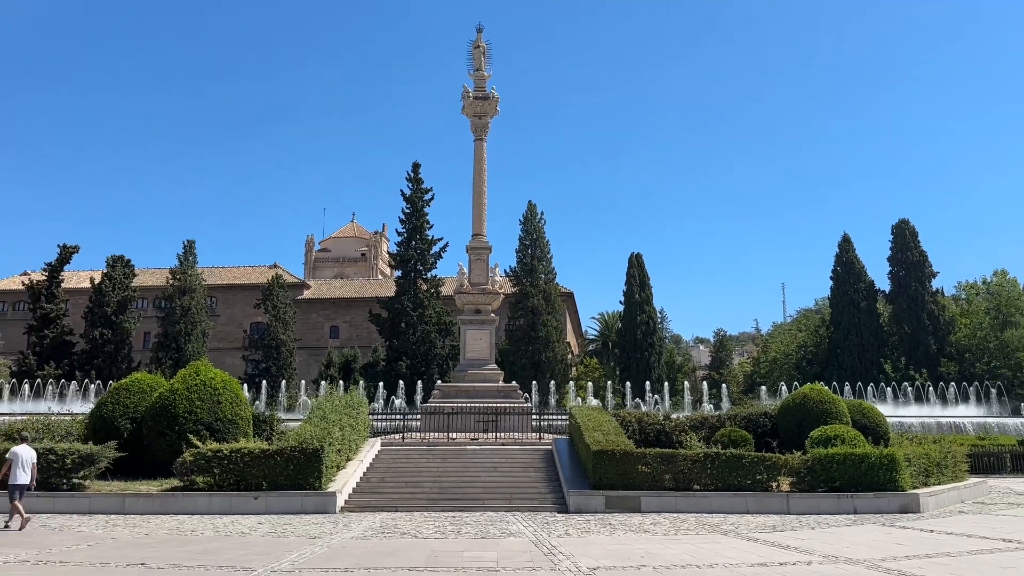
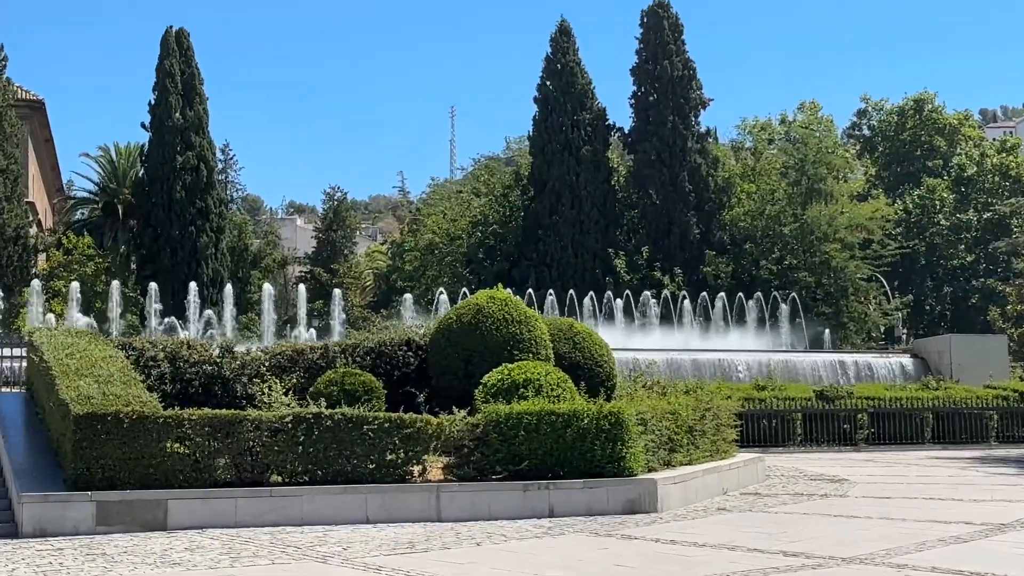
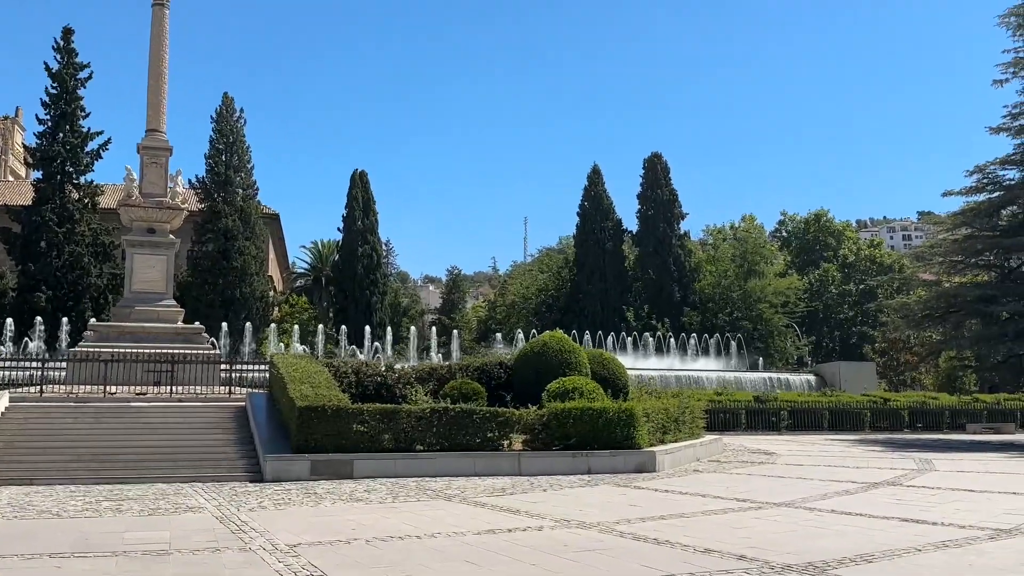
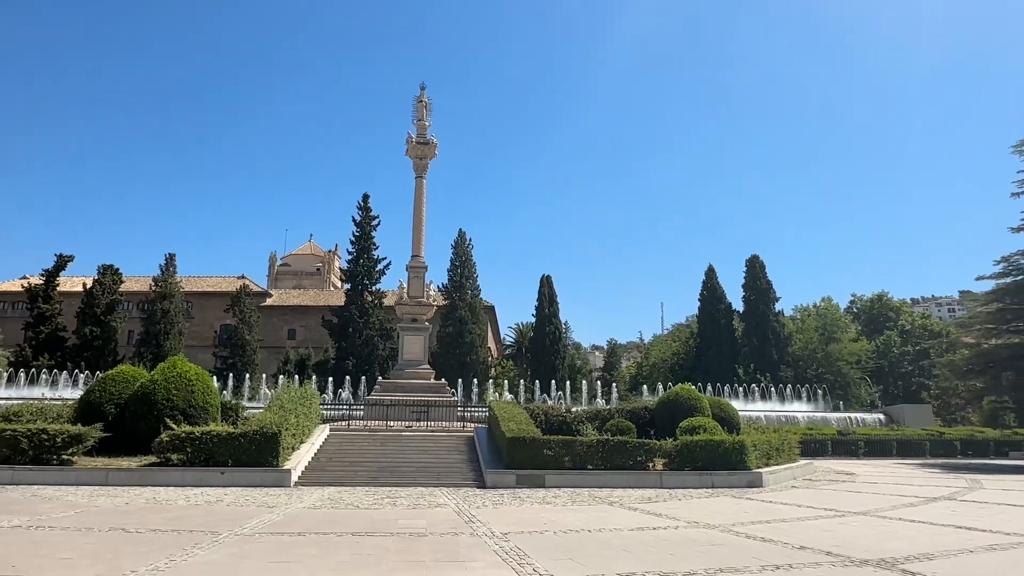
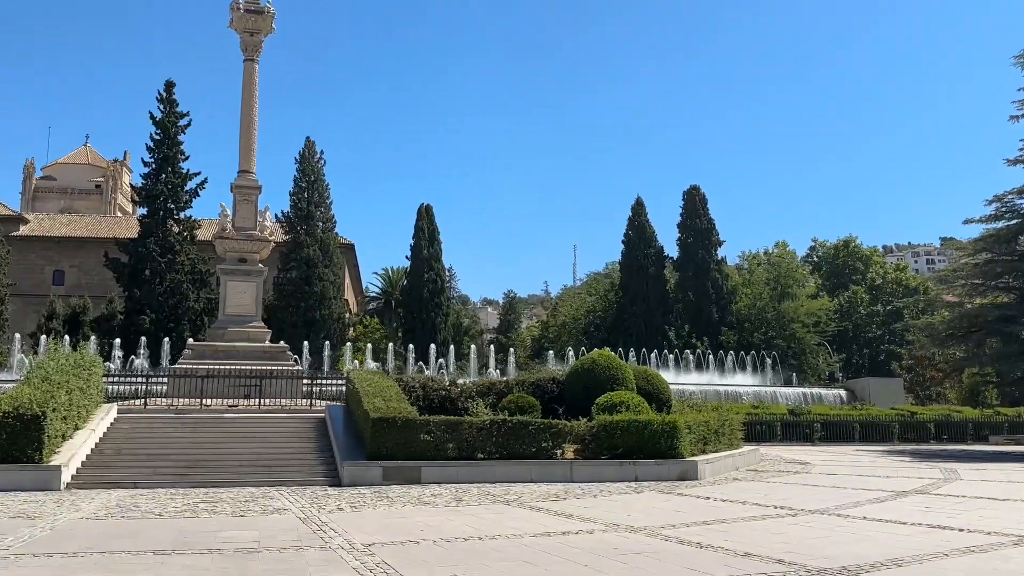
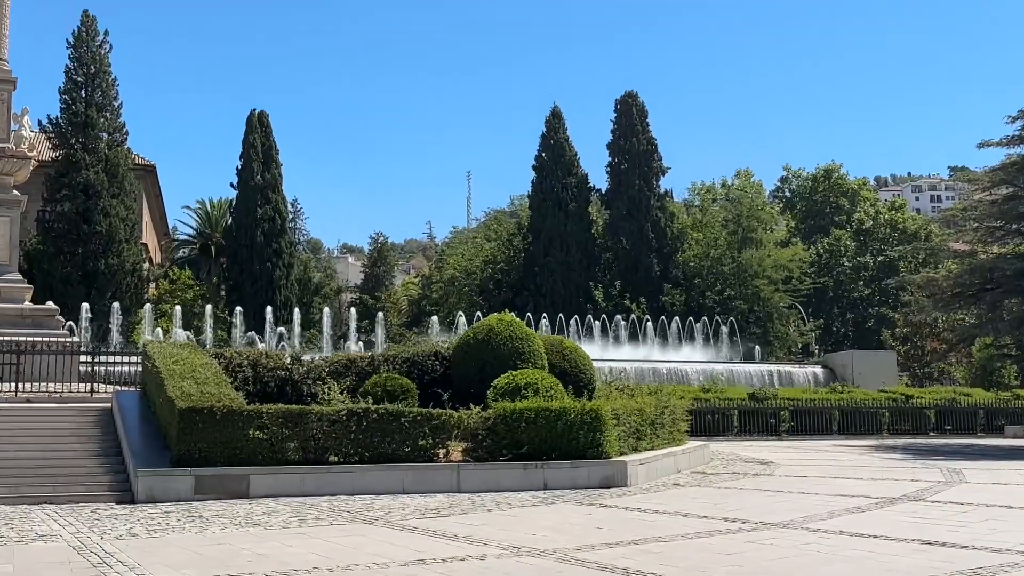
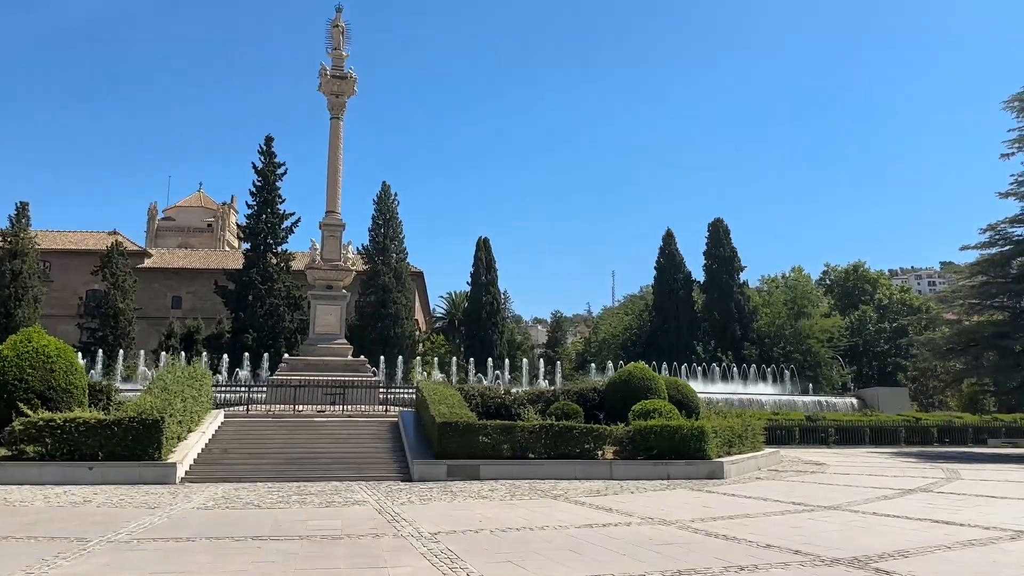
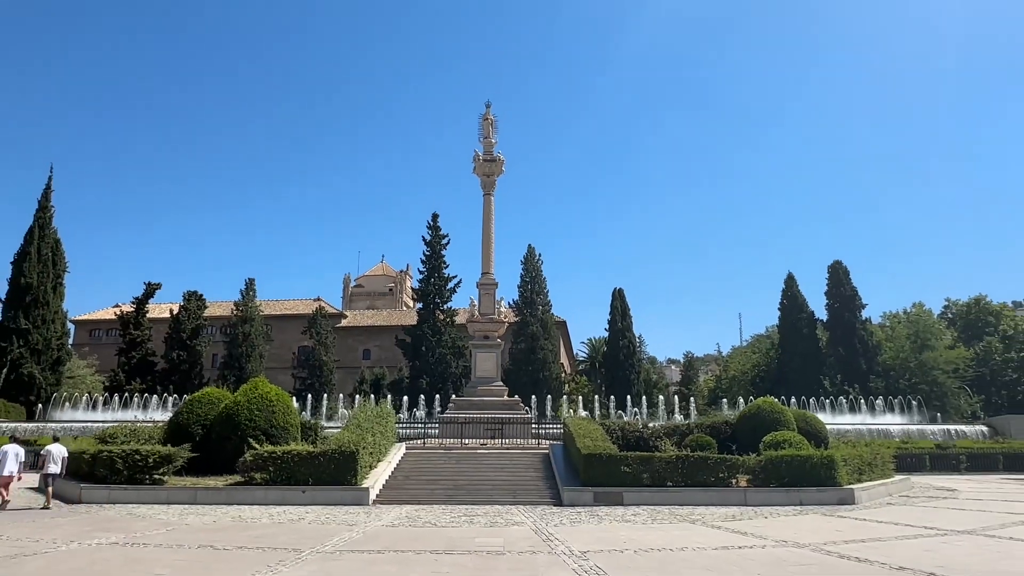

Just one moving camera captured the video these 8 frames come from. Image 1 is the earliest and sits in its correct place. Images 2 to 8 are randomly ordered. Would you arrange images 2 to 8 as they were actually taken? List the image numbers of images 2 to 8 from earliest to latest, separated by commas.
8, 4, 7, 5, 3, 6, 2
